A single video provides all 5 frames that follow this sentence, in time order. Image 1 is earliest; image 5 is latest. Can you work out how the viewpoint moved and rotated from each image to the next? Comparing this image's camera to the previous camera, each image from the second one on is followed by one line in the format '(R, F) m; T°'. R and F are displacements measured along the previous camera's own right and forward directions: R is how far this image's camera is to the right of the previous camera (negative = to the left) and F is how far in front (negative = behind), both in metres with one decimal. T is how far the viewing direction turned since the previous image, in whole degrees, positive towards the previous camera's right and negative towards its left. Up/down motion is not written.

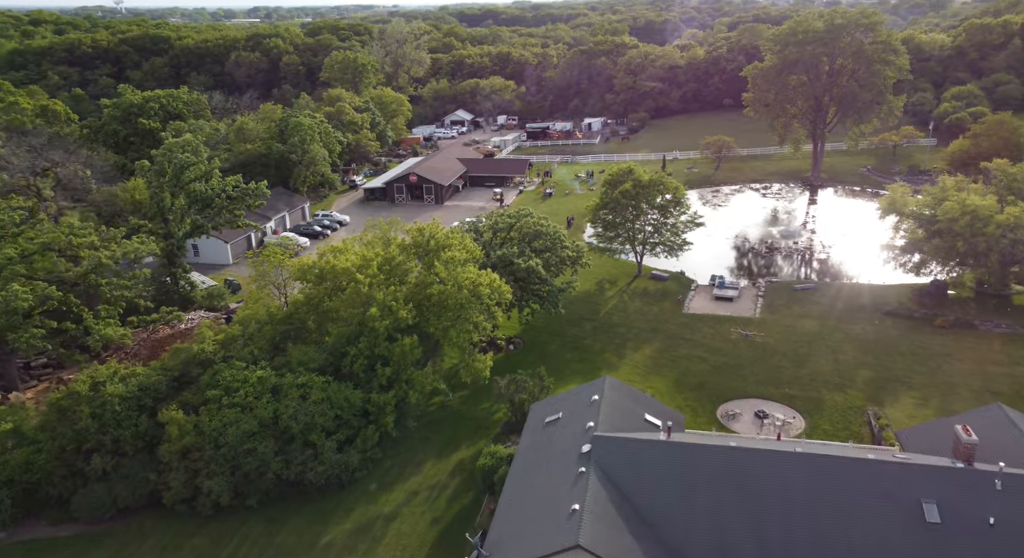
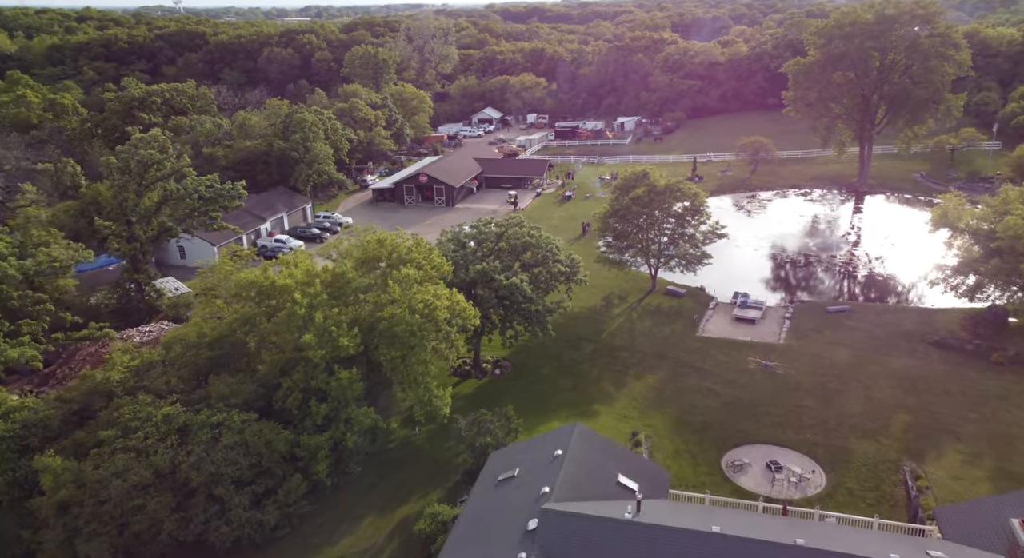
(+2.7, +4.2) m; -4°
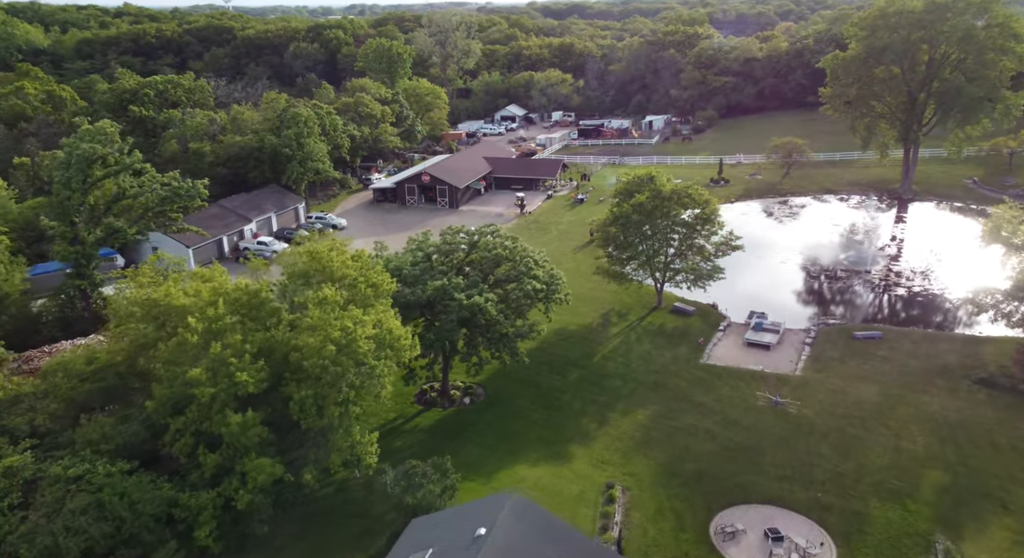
(+2.8, +4.2) m; -3°
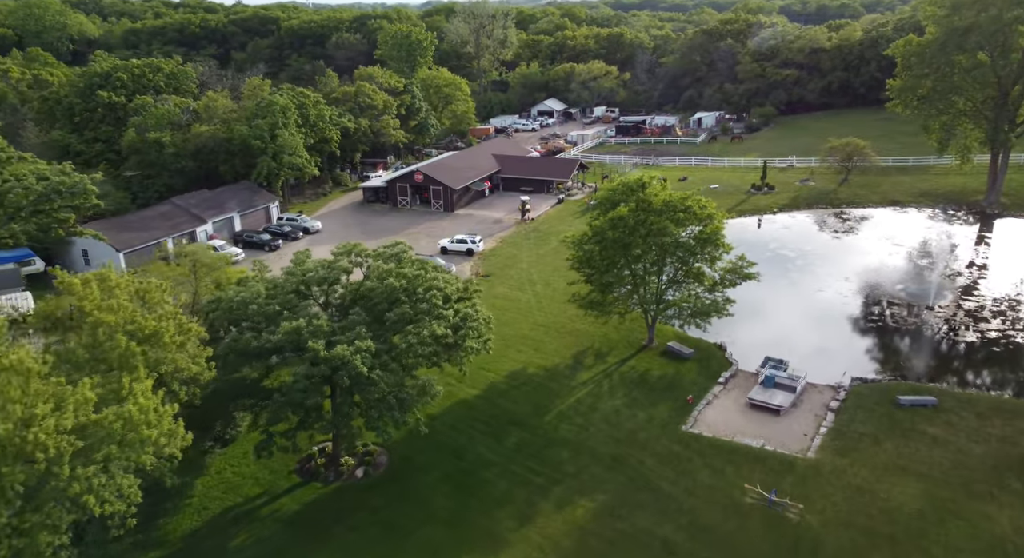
(+5.2, +7.6) m; -6°
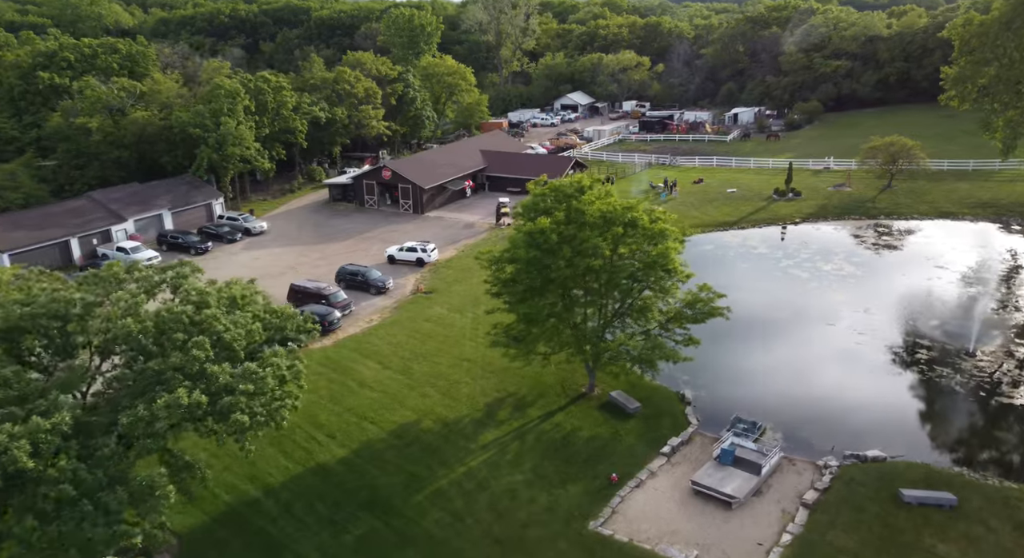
(+5.5, +6.9) m; -5°
